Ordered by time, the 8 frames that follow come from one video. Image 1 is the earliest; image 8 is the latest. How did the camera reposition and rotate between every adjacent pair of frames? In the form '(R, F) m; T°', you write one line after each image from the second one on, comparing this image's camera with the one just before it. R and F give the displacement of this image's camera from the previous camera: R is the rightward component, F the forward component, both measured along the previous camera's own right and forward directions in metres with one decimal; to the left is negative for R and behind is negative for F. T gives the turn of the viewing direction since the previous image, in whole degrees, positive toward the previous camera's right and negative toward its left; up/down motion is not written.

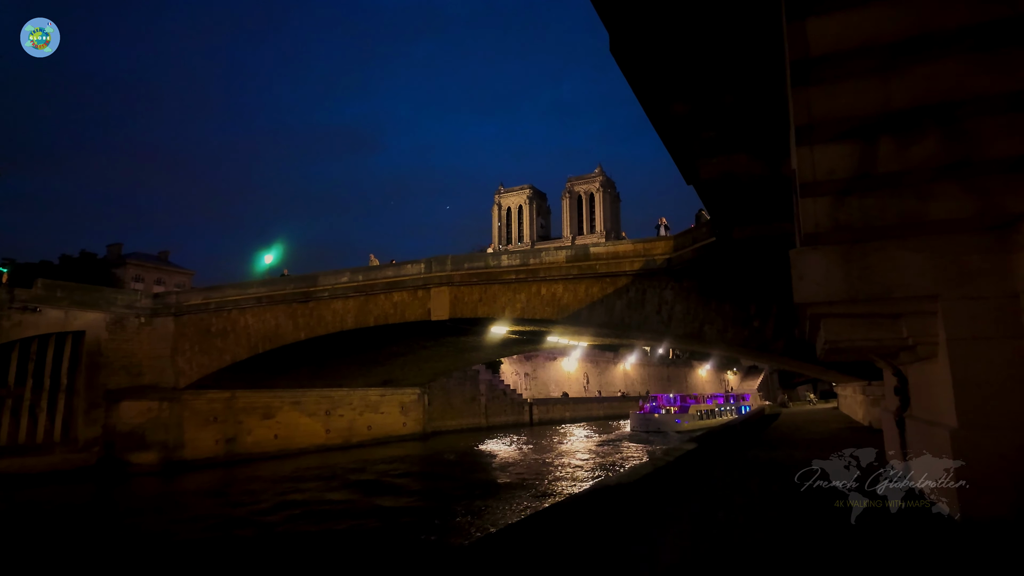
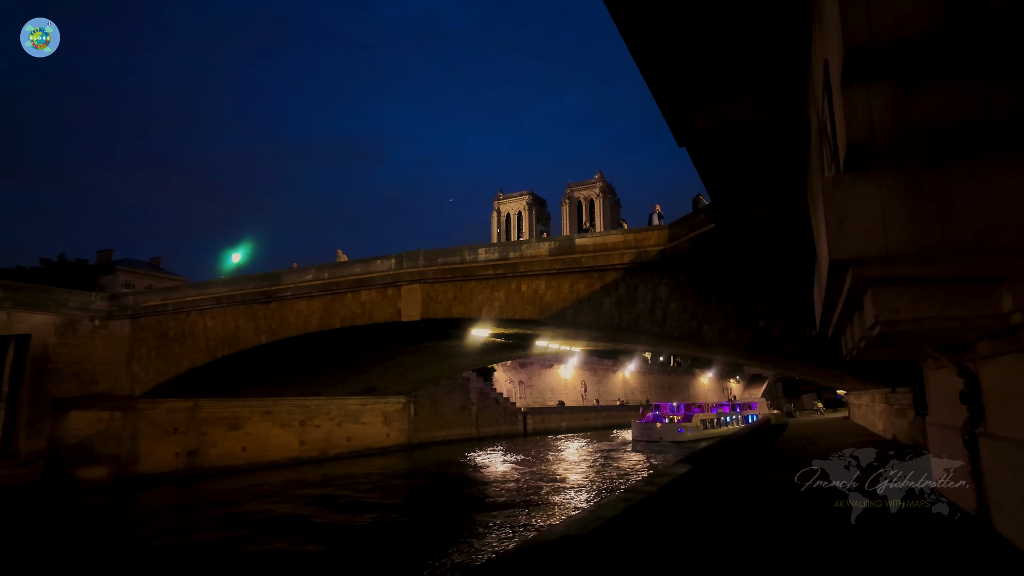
(+0.6, +1.7) m; 0°
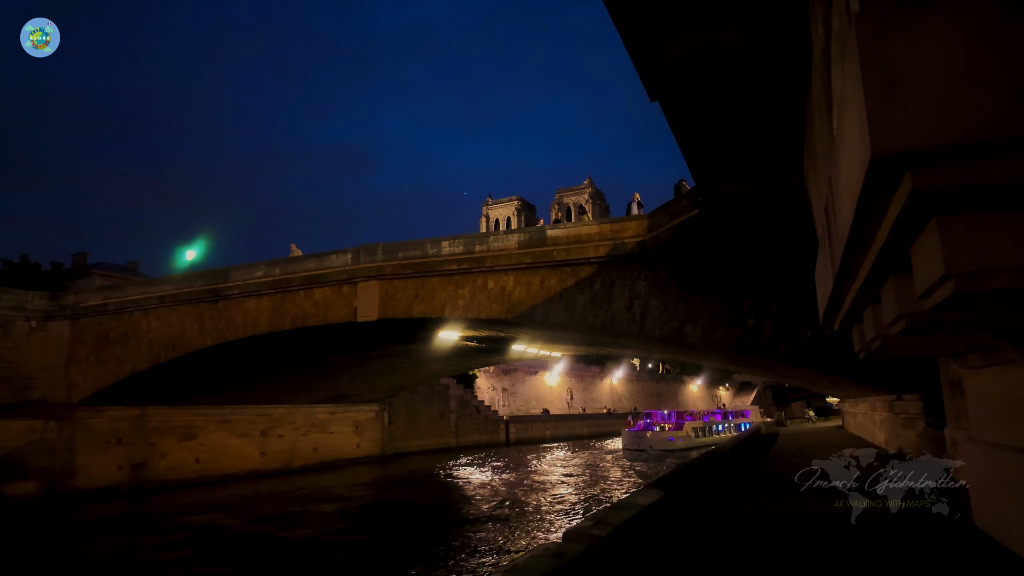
(+0.6, +1.4) m; +1°
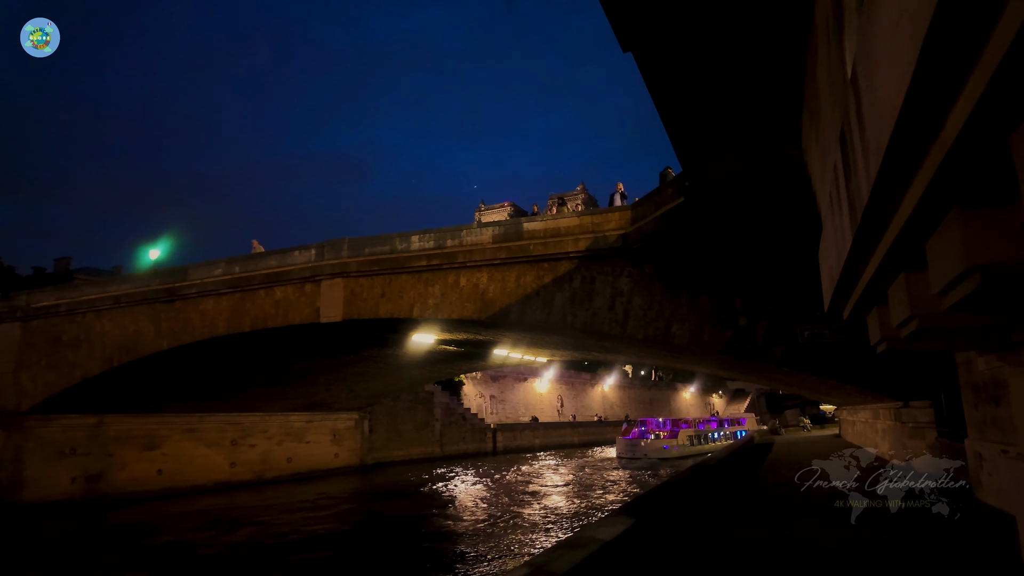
(+0.4, +1.0) m; +1°
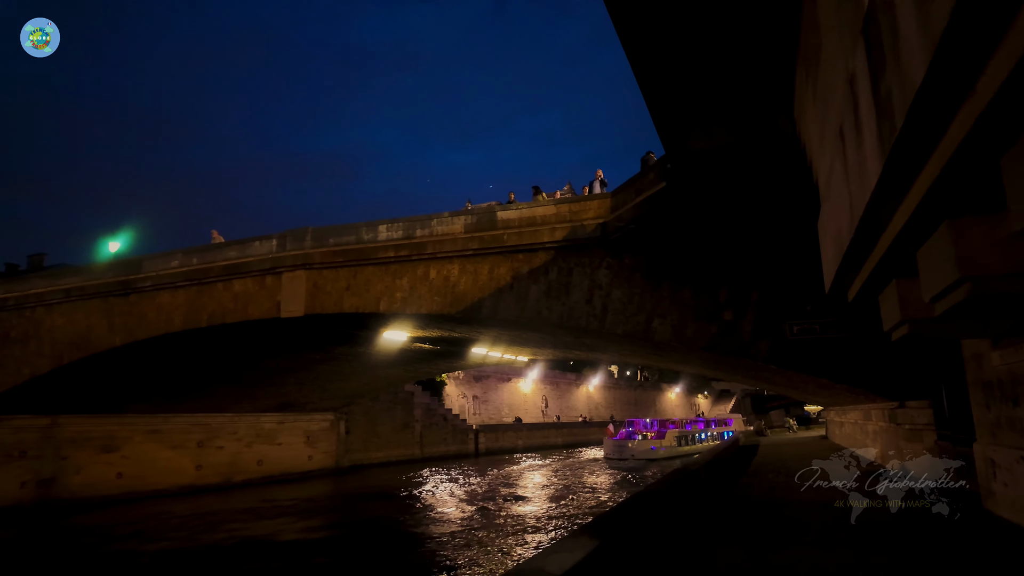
(+0.3, +0.7) m; +1°
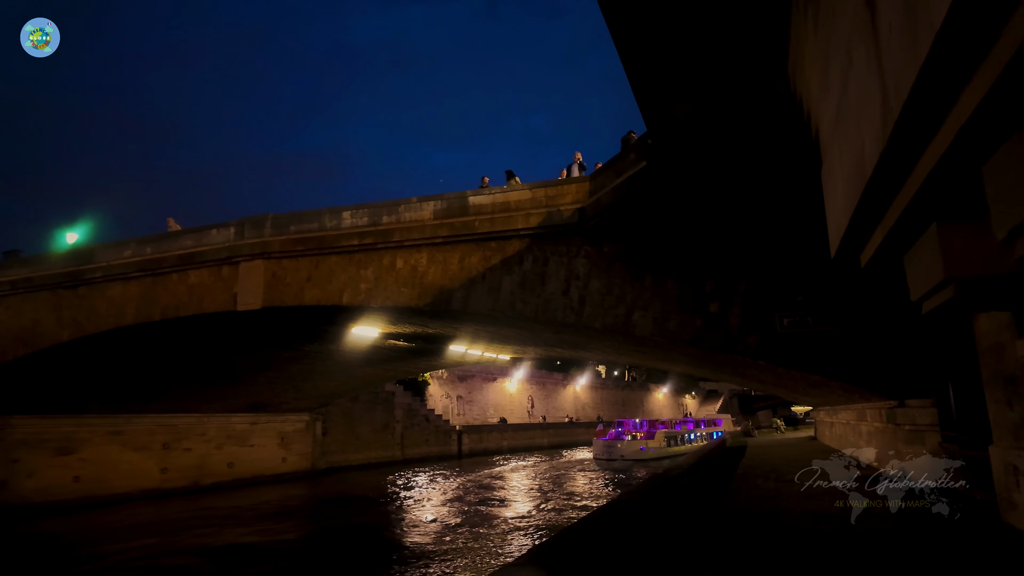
(+0.3, +0.8) m; +1°
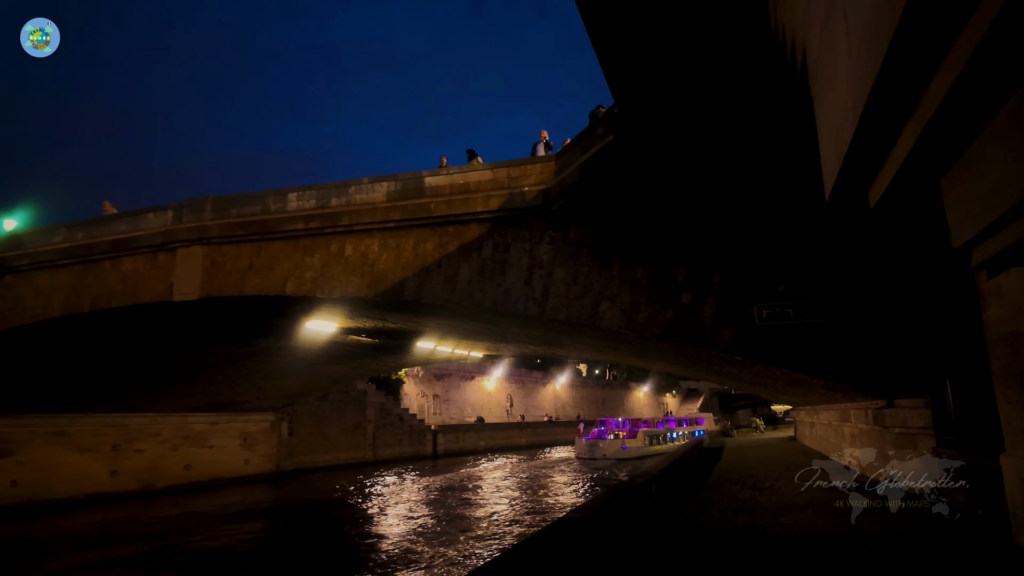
(+0.4, +0.8) m; +2°
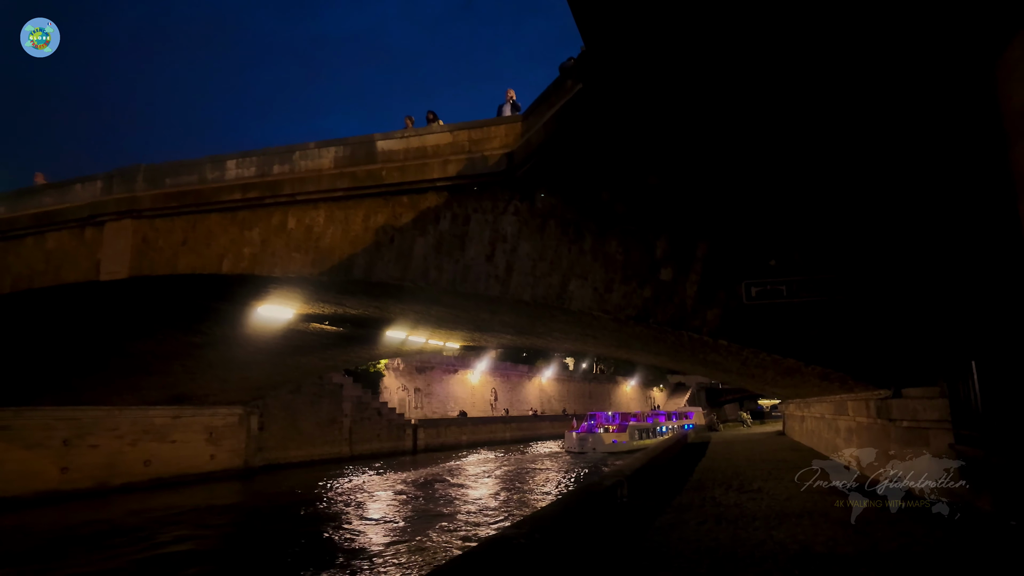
(+0.4, +1.0) m; +1°
